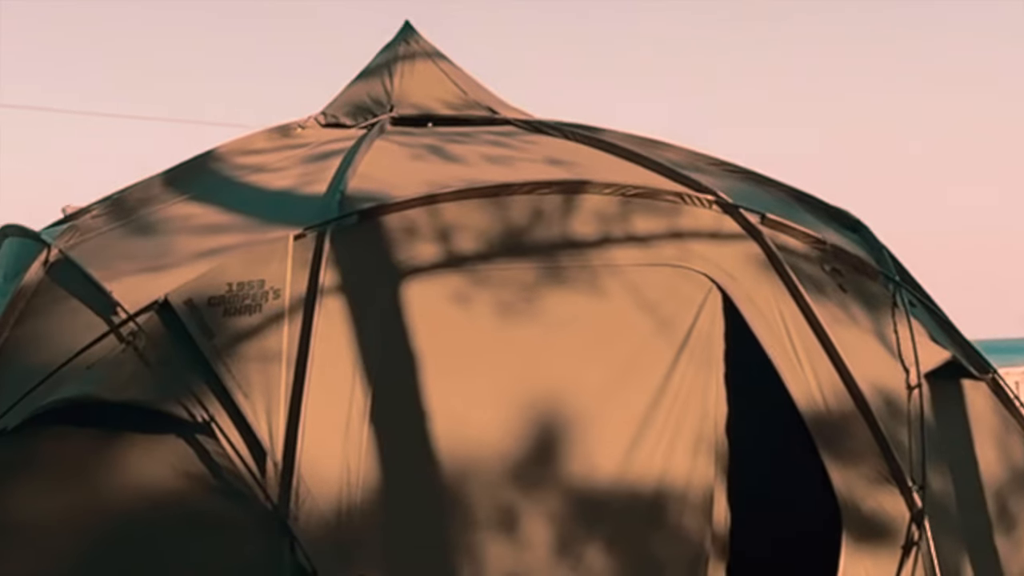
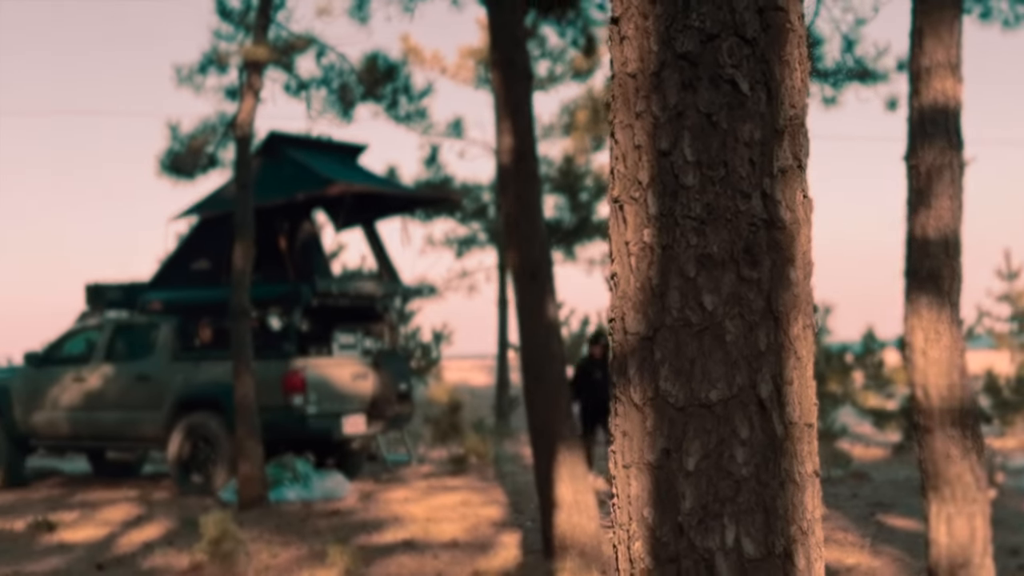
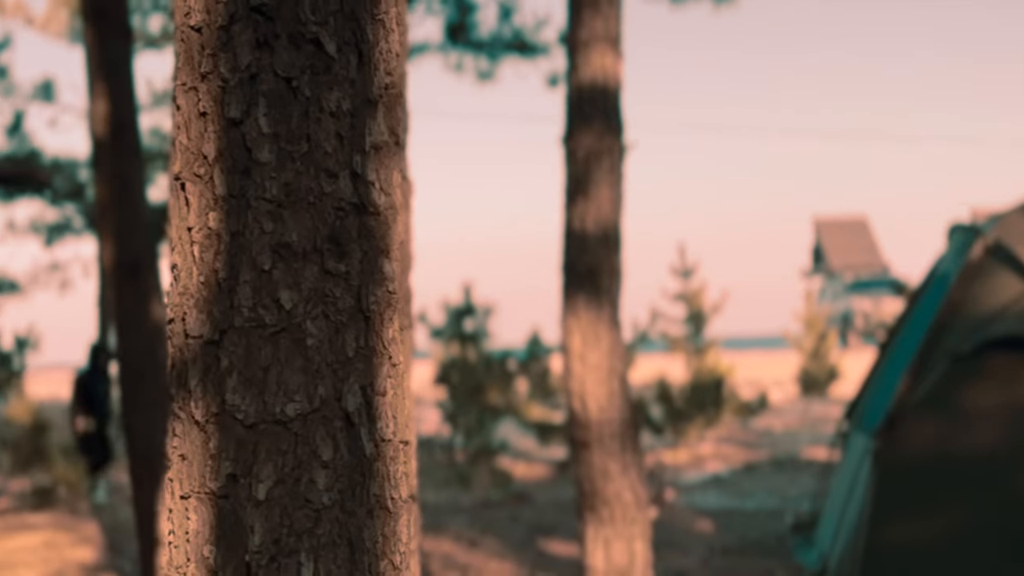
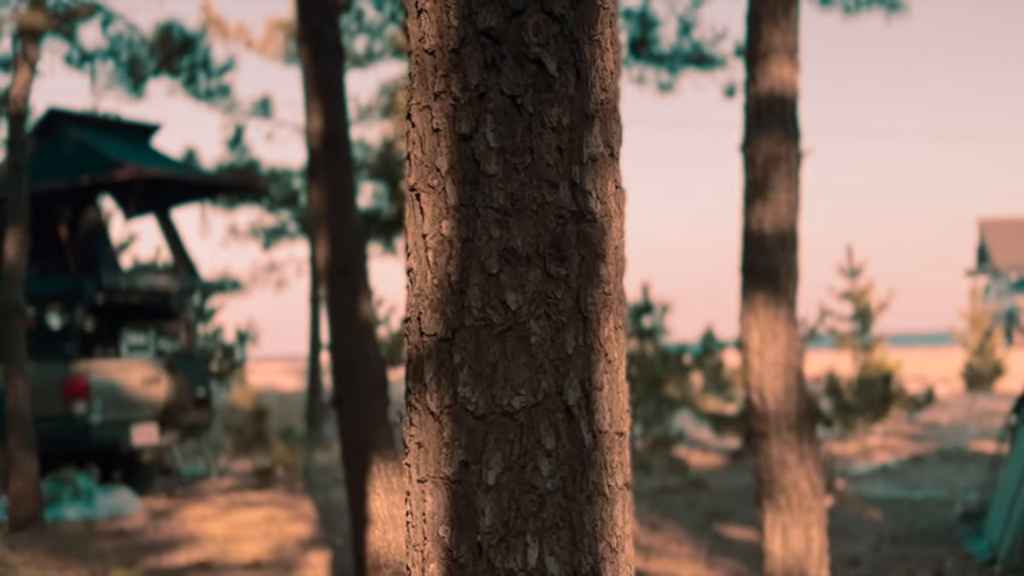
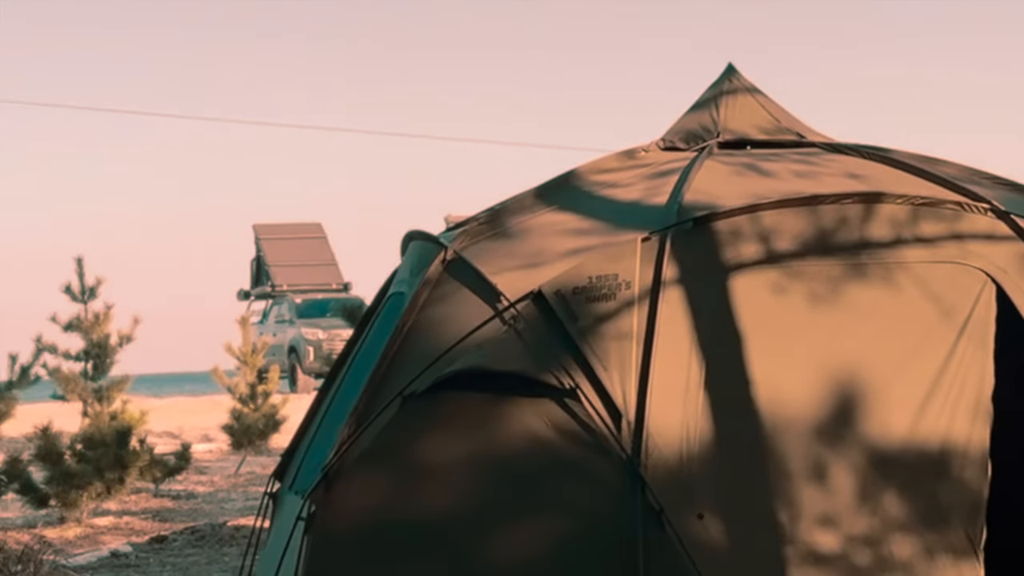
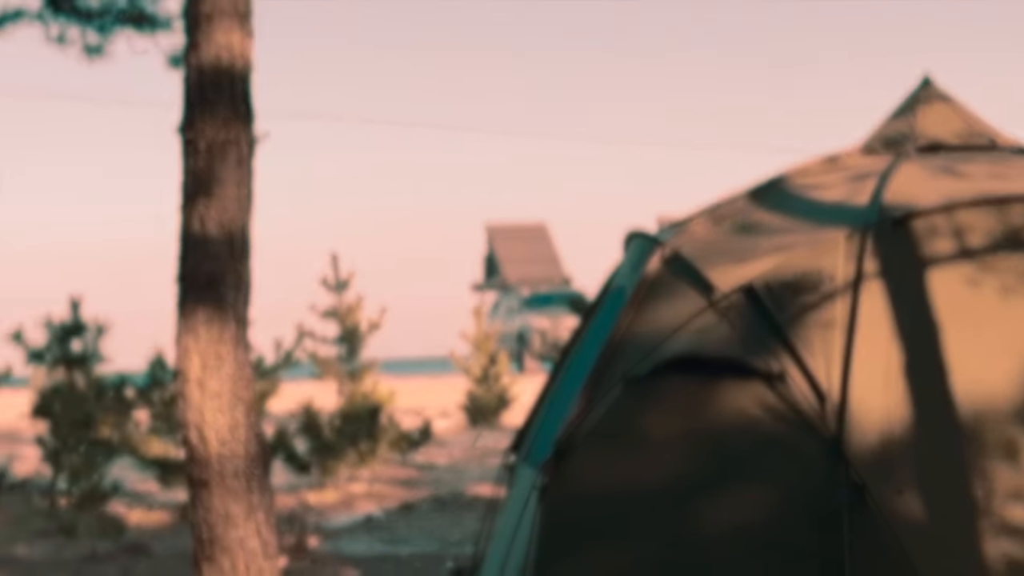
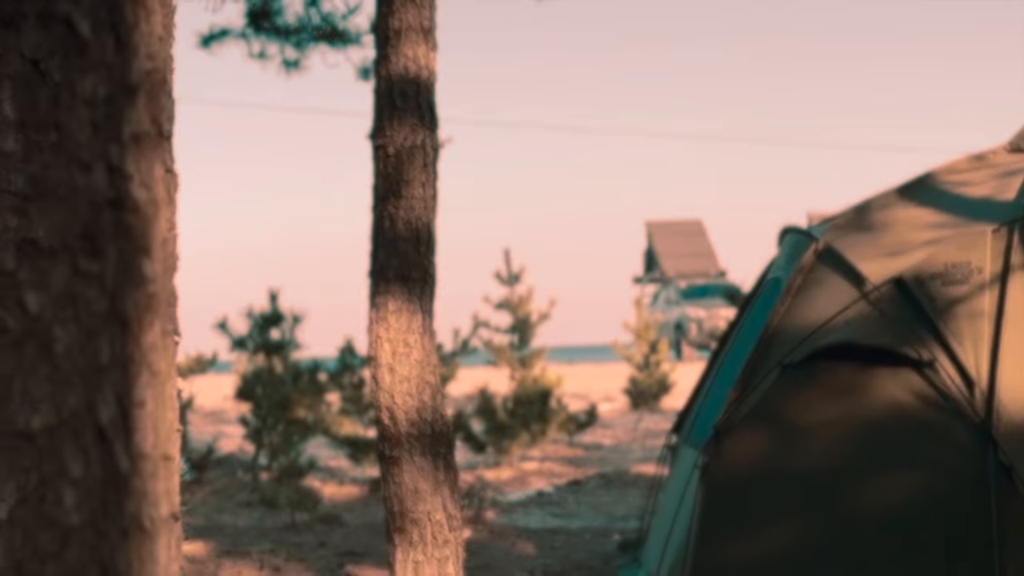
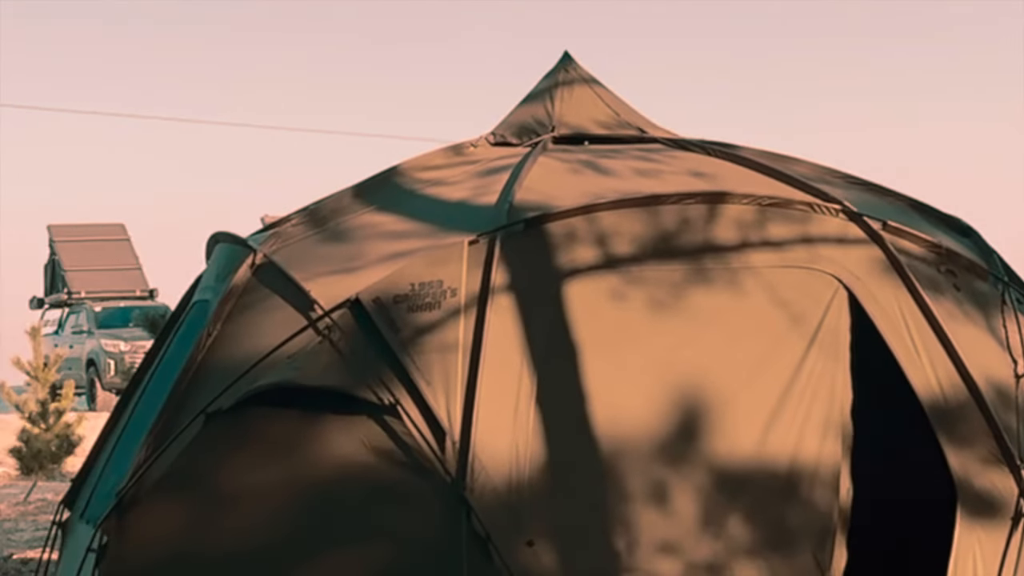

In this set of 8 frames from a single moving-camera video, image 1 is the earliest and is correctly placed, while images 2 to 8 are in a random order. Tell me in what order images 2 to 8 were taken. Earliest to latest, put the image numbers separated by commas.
8, 5, 6, 7, 3, 4, 2
